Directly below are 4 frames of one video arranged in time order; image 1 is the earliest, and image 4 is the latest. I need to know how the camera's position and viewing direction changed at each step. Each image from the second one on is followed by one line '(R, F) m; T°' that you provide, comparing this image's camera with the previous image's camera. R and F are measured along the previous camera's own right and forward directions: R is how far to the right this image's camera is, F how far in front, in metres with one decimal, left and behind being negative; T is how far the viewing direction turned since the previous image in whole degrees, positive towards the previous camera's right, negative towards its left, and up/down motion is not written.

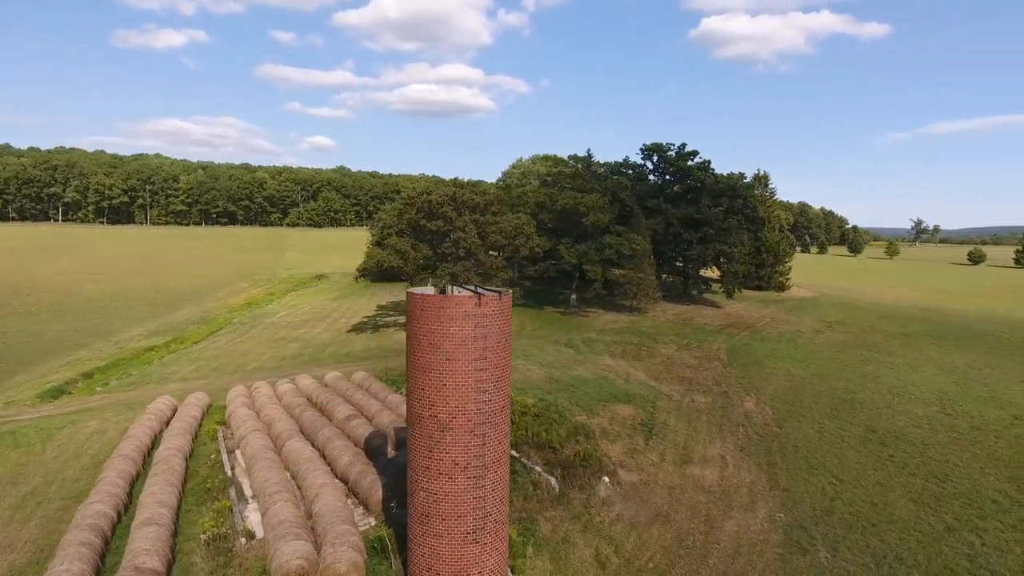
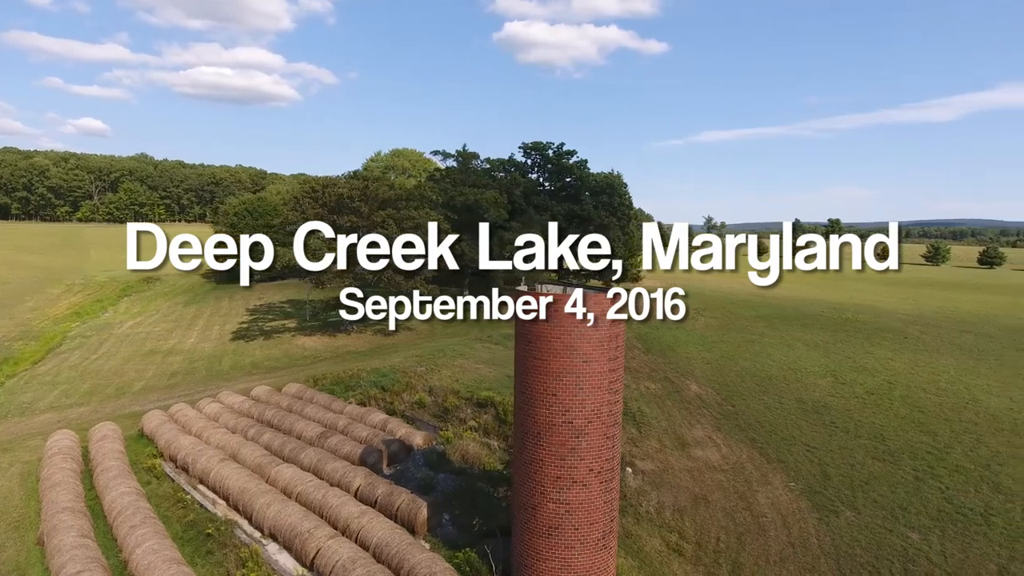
(-5.4, +1.4) m; +17°
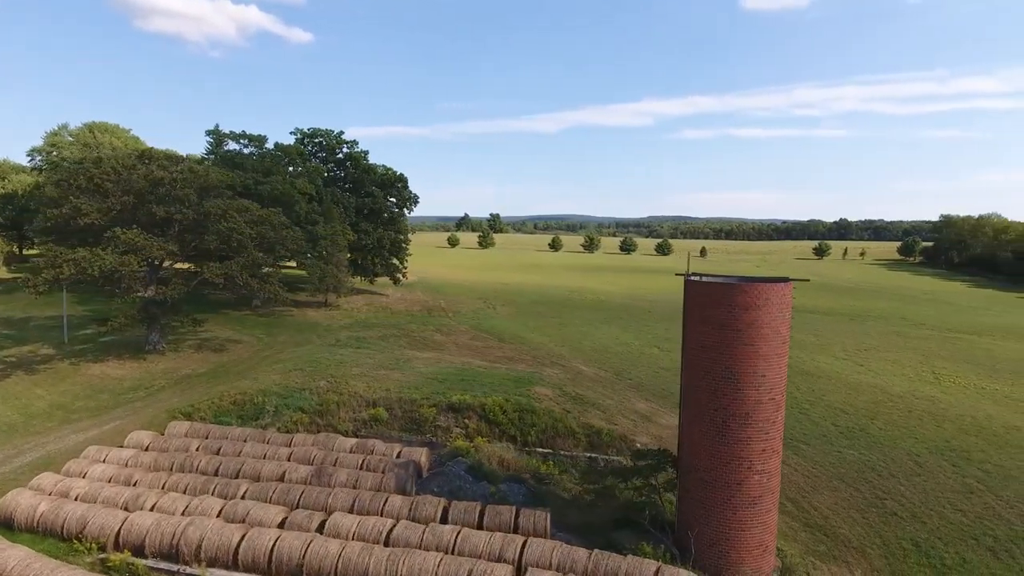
(-9.3, +3.1) m; +31°
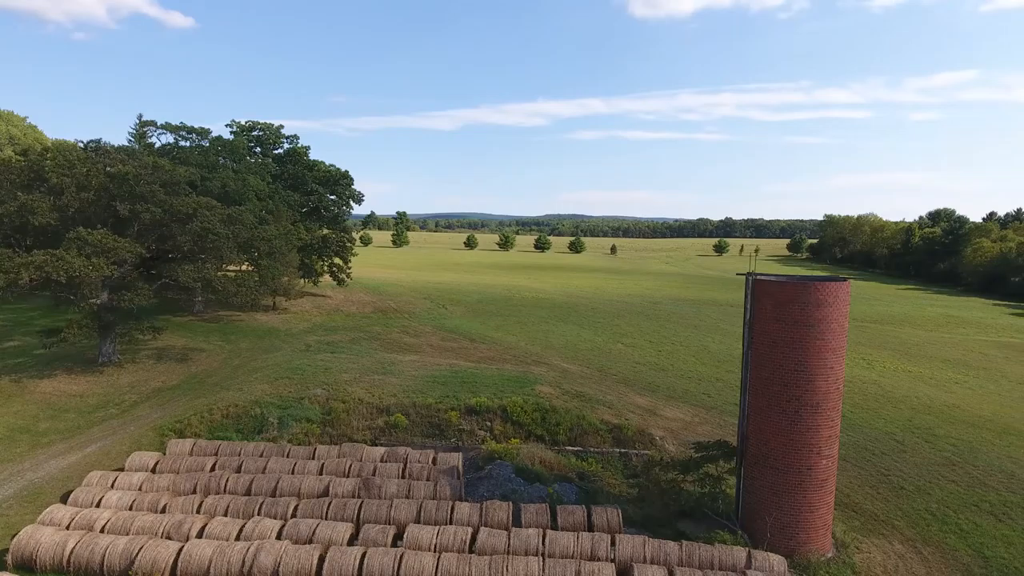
(-3.6, +0.3) m; +9°
